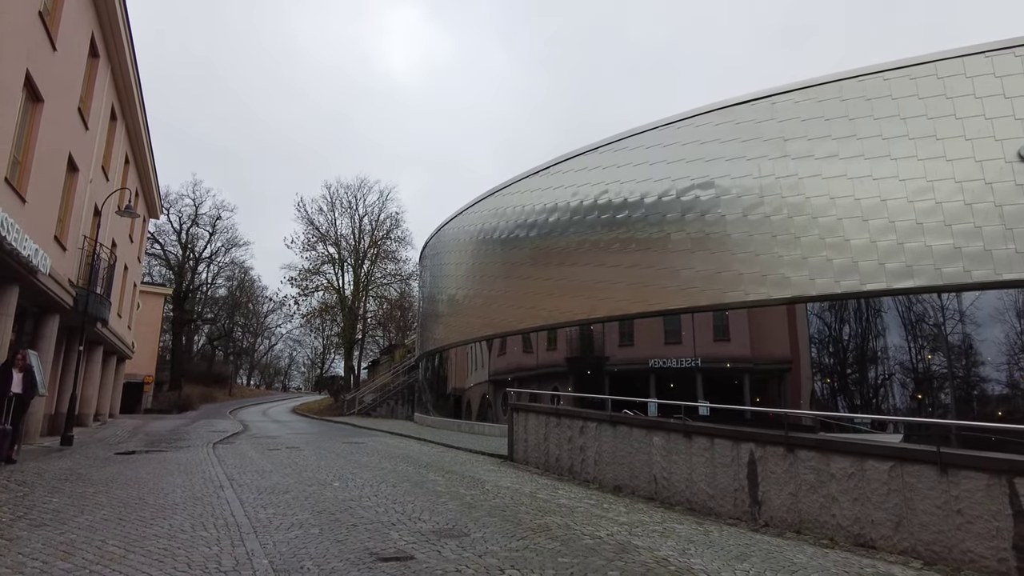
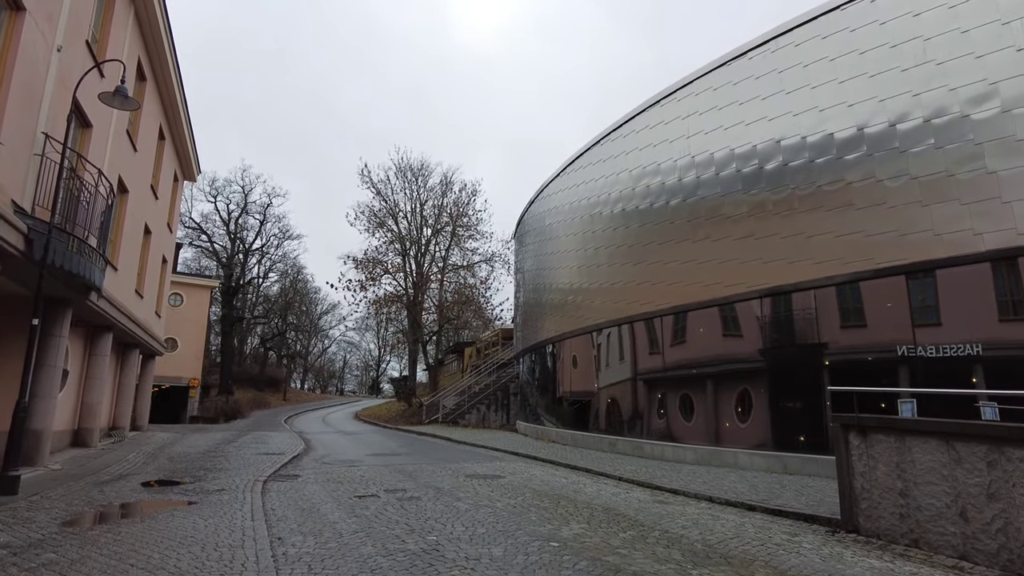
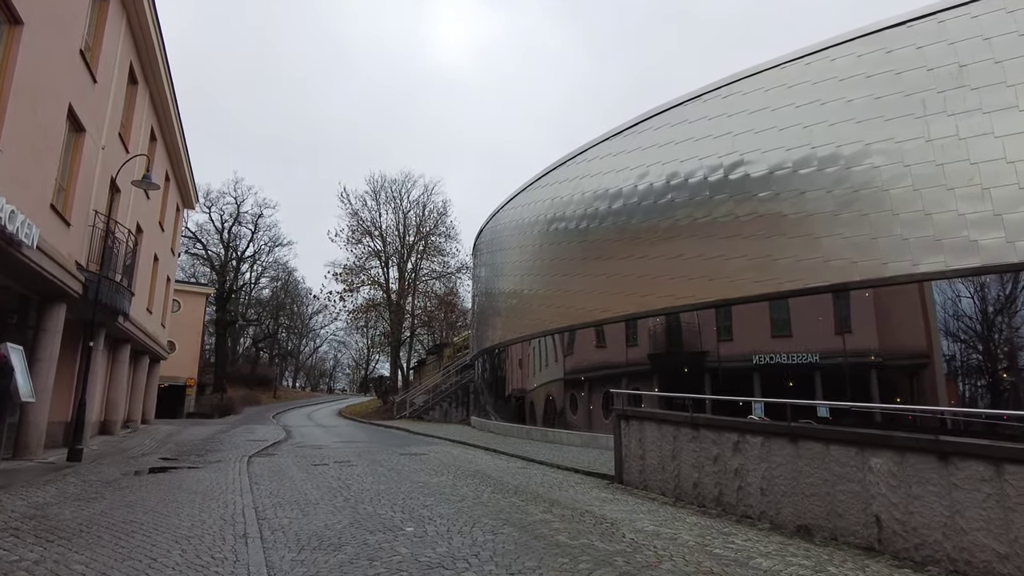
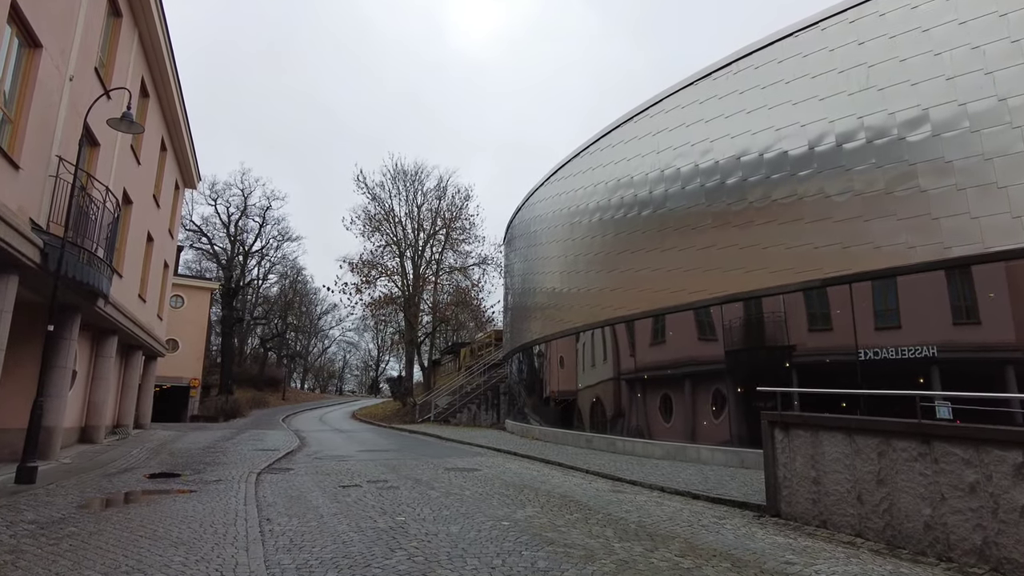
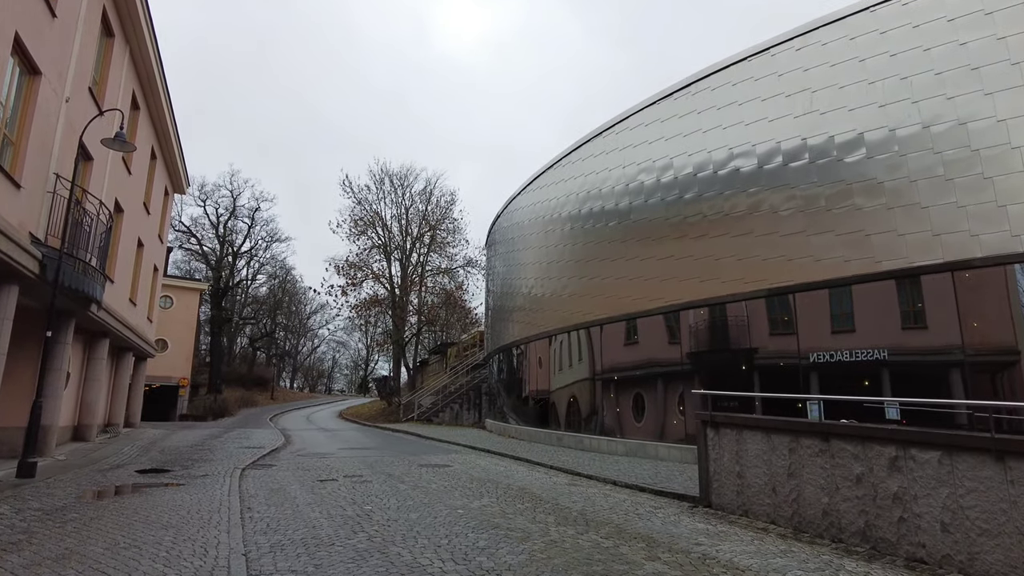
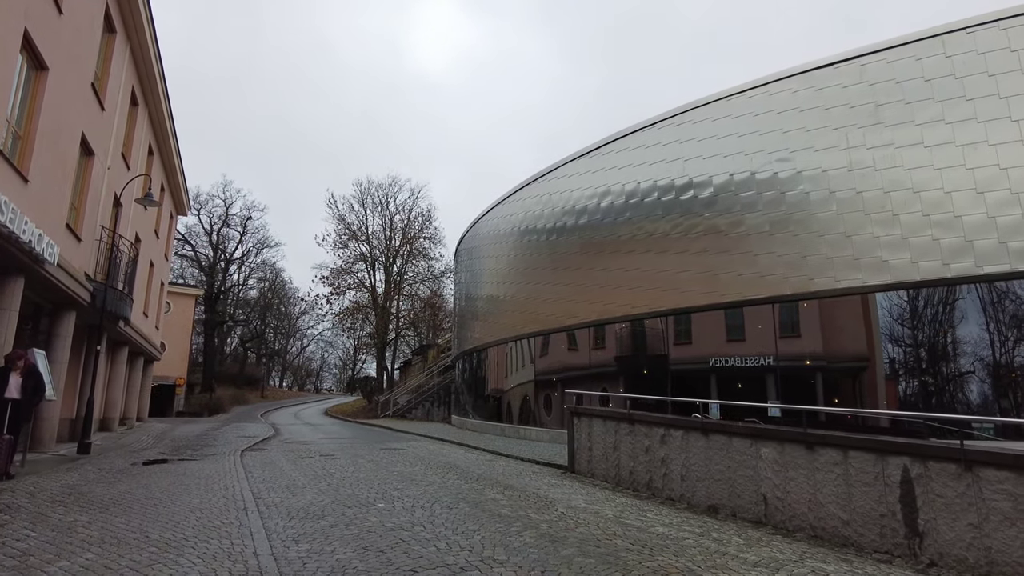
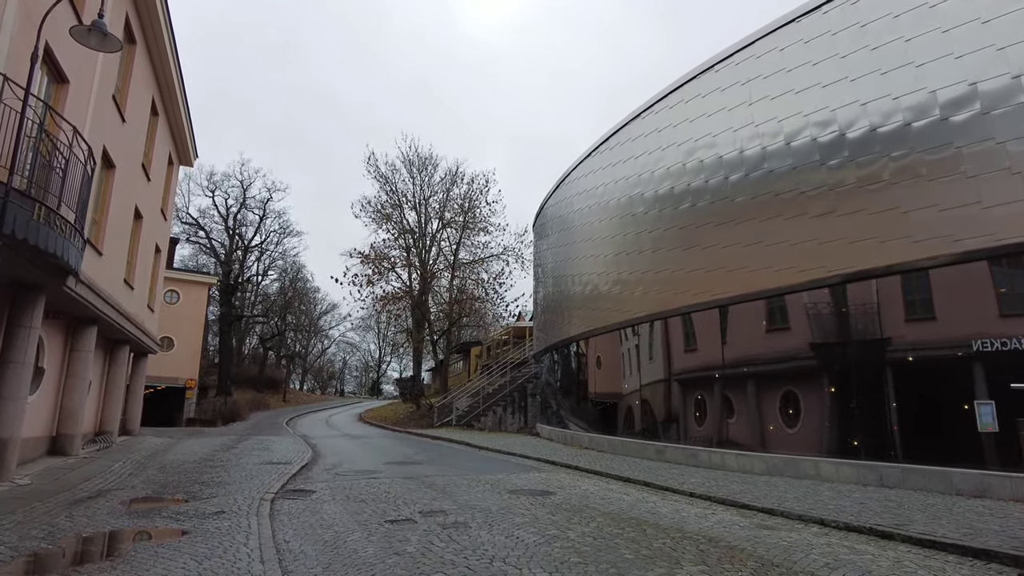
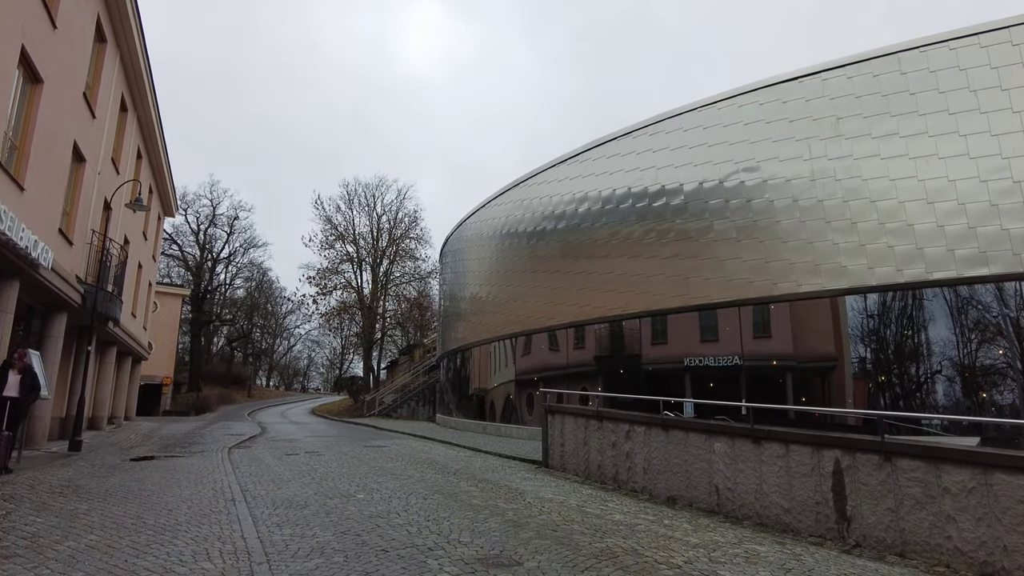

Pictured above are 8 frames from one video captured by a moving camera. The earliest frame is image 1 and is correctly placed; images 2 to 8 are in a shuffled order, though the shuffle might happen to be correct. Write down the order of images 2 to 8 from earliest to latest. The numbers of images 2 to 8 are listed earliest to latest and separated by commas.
8, 6, 3, 5, 4, 2, 7
